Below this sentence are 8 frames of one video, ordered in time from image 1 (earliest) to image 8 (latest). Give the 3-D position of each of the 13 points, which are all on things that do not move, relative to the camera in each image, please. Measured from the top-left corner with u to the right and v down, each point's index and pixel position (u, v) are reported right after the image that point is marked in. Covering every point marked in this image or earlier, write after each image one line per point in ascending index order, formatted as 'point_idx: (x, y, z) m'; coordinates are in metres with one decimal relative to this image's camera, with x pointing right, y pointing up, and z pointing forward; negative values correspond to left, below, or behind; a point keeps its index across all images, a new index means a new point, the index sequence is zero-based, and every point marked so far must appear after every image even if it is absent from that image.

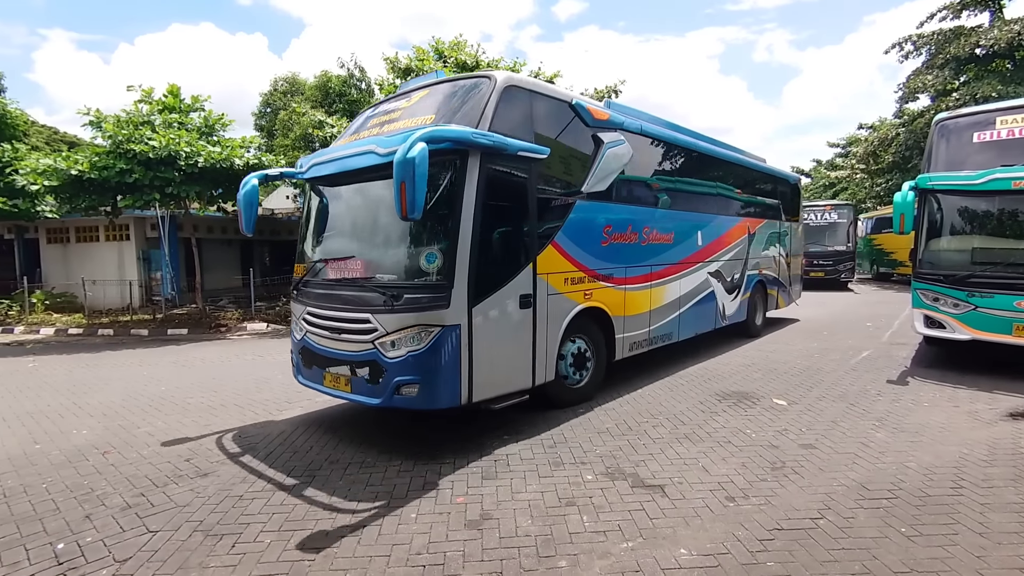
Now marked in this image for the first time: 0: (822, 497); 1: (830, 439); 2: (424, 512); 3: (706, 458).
0: (+2.4, -1.6, +4.0) m
1: (+3.2, -1.5, +5.2) m
2: (-0.7, -1.7, +4.0) m
3: (+1.8, -1.6, +4.8) m
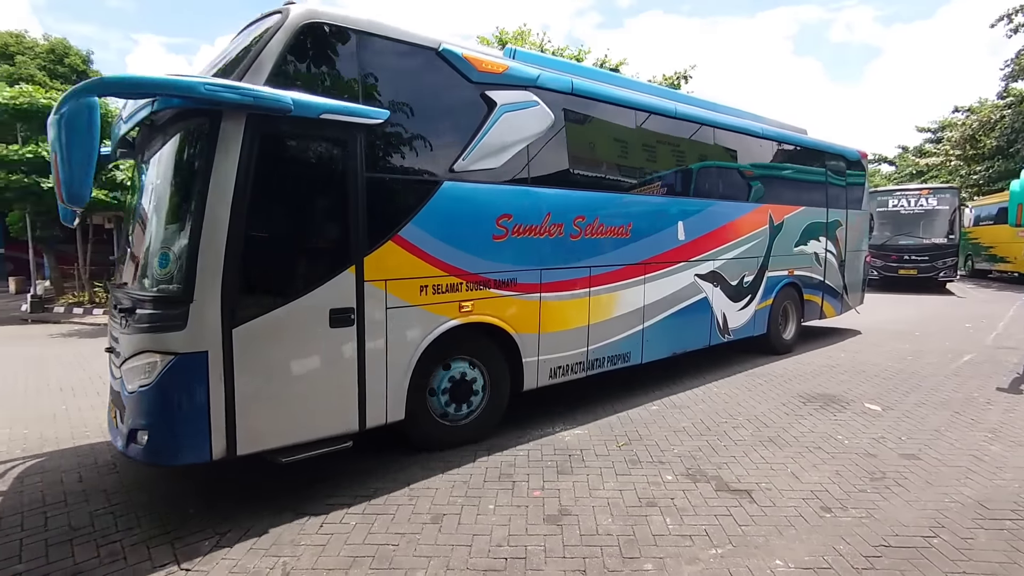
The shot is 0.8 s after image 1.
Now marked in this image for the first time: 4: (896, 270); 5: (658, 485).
0: (+3.0, -1.6, +3.7) m
1: (+3.9, -1.5, +4.7) m
2: (-0.1, -1.7, +4.0) m
3: (+2.5, -1.5, +4.5) m
4: (+13.8, +0.6, +18.6) m
5: (+1.2, -1.6, +4.2) m
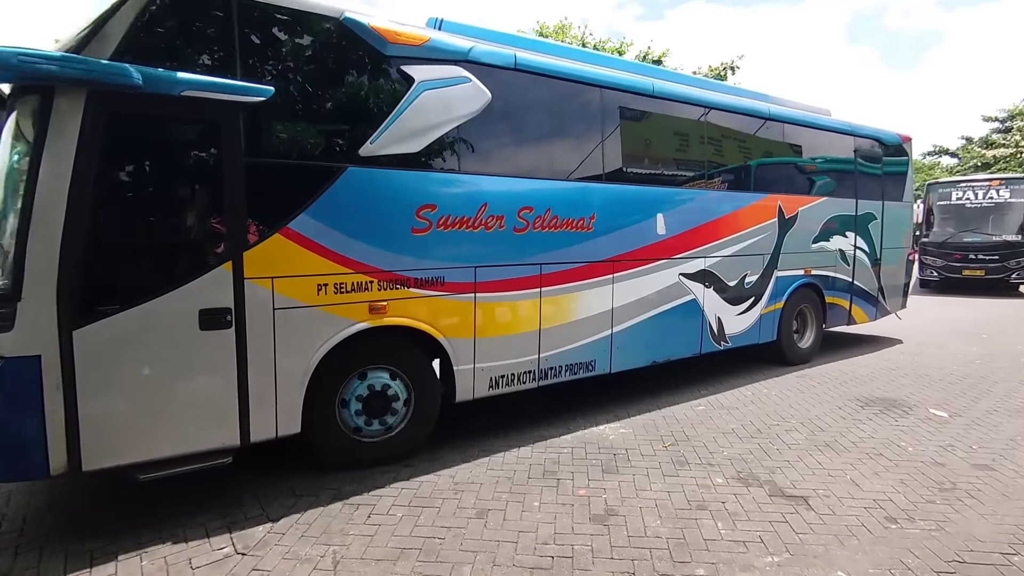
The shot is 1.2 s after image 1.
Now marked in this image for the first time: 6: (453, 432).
0: (+3.3, -1.6, +3.4) m
1: (+4.3, -1.5, +4.4) m
2: (+0.3, -1.6, +4.0) m
3: (+2.8, -1.5, +4.3) m
4: (+15.1, +0.7, +17.5) m
5: (+1.6, -1.6, +4.1) m
6: (-0.6, -1.5, +5.4) m
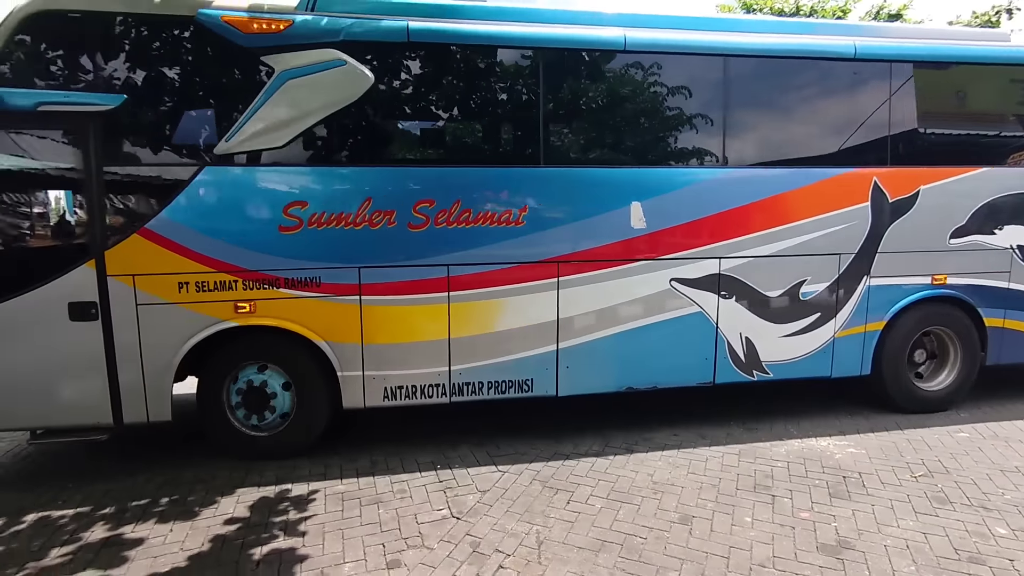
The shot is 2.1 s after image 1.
0: (+4.4, -1.6, +2.0) m
1: (+5.6, -1.5, +2.7) m
2: (+1.7, -1.6, +3.6) m
3: (+4.3, -1.5, +3.0) m
4: (+20.3, +0.4, +11.3) m
5: (+3.0, -1.6, +3.3) m
6: (+1.4, -1.4, +5.2) m
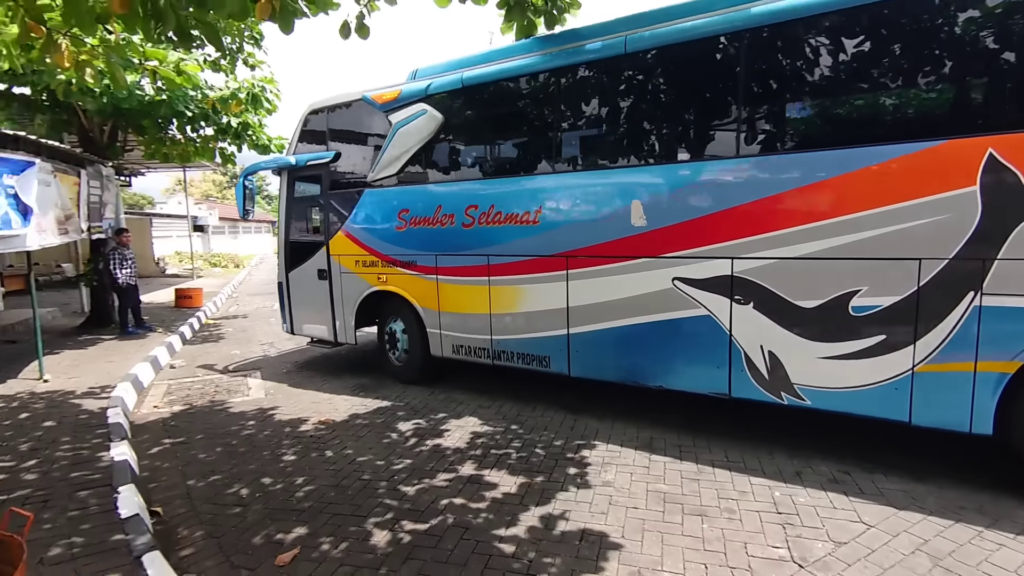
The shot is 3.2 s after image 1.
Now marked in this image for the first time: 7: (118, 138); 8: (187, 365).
0: (+4.5, -1.9, -1.1) m
1: (+5.9, -1.9, -1.3) m
2: (+3.3, -1.7, +1.7) m
3: (+5.1, -1.8, -0.2) m
4: (+23.0, -0.8, -3.0) m
5: (+4.2, -1.8, +0.7) m
6: (+4.0, -1.5, +3.3) m
7: (-8.3, +3.2, +11.0) m
8: (-5.3, -1.3, +8.5) m
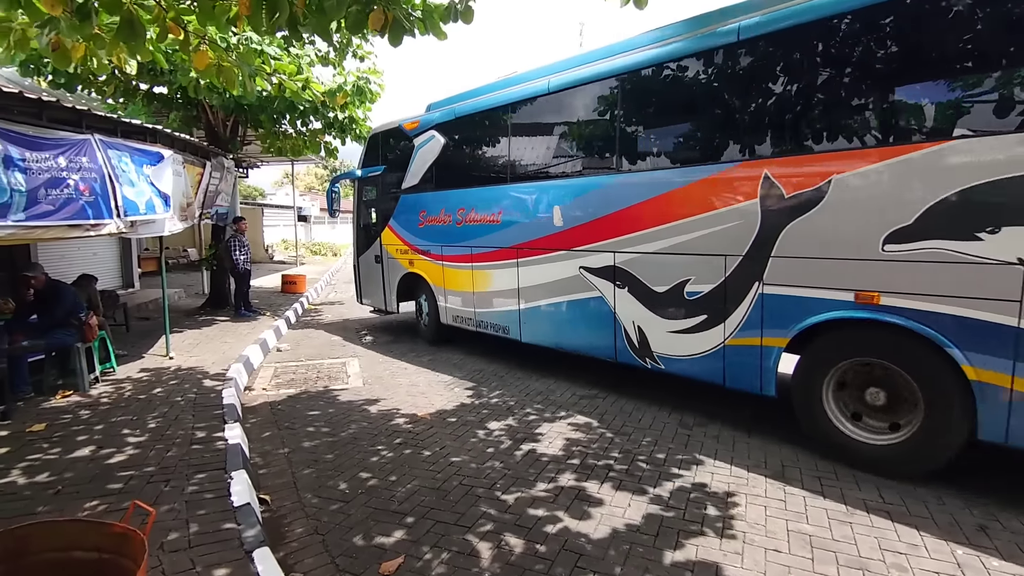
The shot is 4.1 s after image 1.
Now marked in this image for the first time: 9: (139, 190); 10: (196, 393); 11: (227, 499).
0: (+4.5, -2.1, -2.1) m
1: (+5.8, -2.2, -2.6) m
2: (+3.7, -1.9, +0.8) m
3: (+5.1, -2.0, -1.3) m
4: (+22.4, -1.7, -6.8) m
5: (+4.4, -2.0, -0.3) m
6: (+4.7, -1.7, +2.3) m
7: (-6.2, +3.5, +11.8) m
8: (-3.7, -1.0, +8.9) m
9: (-4.8, +1.2, +6.5) m
10: (-3.6, -1.2, +5.8) m
11: (-2.0, -1.5, +3.6) m
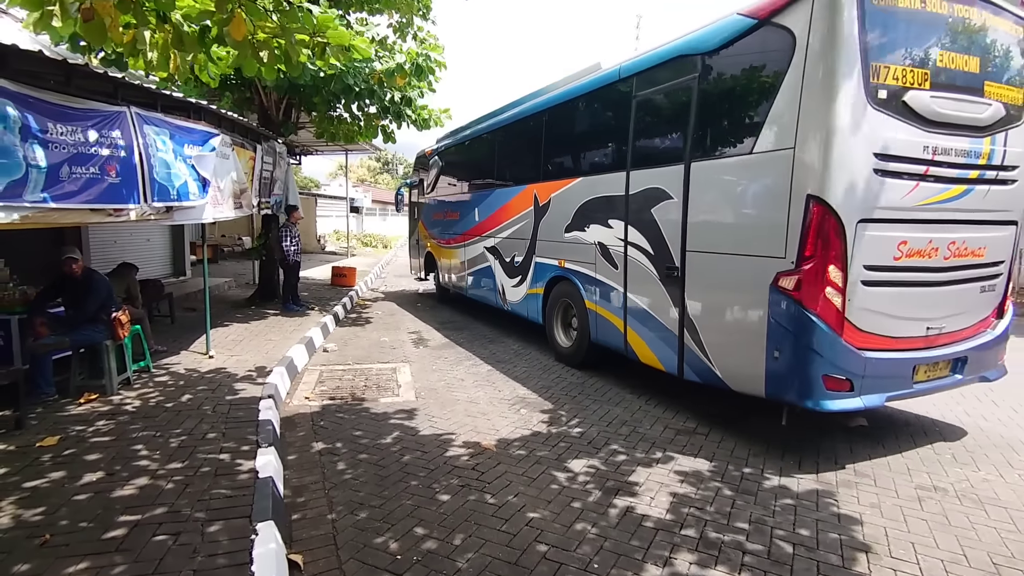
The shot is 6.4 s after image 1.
0: (+4.5, -2.4, -3.5) m
1: (+5.8, -2.5, -4.0) m
2: (+4.0, -2.1, -0.5) m
3: (+5.2, -2.4, -2.8) m
4: (+22.0, -2.6, -9.7) m
5: (+4.6, -2.2, -1.6) m
6: (+5.1, -1.9, +0.9) m
7: (-4.7, +3.7, +11.2) m
8: (-2.7, -1.0, +8.1) m
9: (-3.8, +1.3, +5.9) m
10: (-2.8, -1.1, +5.1) m
11: (-1.4, -1.5, +2.8) m
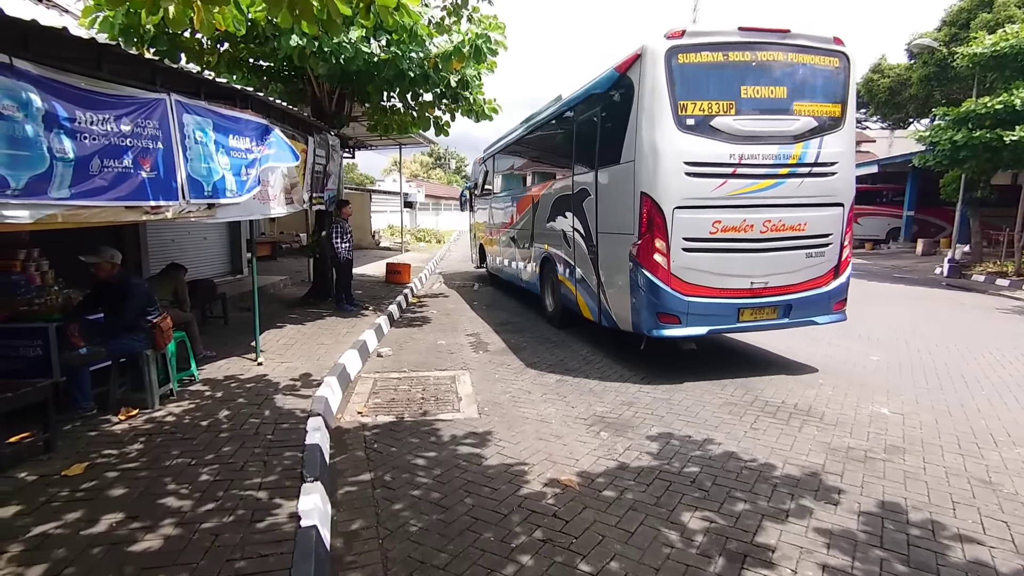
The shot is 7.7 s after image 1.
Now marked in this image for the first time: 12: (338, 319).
0: (+4.3, -2.6, -4.7) m
1: (+5.6, -2.7, -5.4) m
2: (+4.1, -2.2, -1.7) m
3: (+5.1, -2.5, -4.1) m
4: (+21.2, -2.8, -12.6) m
5: (+4.6, -2.3, -2.9) m
6: (+5.3, -2.0, -0.4) m
7: (-3.4, +3.7, +10.8) m
8: (-1.7, -1.0, +7.5) m
9: (-3.1, +1.3, +5.4) m
10: (-2.1, -1.2, +4.5) m
11: (-0.9, -1.6, +2.1) m
12: (-3.1, -0.5, +9.2) m
